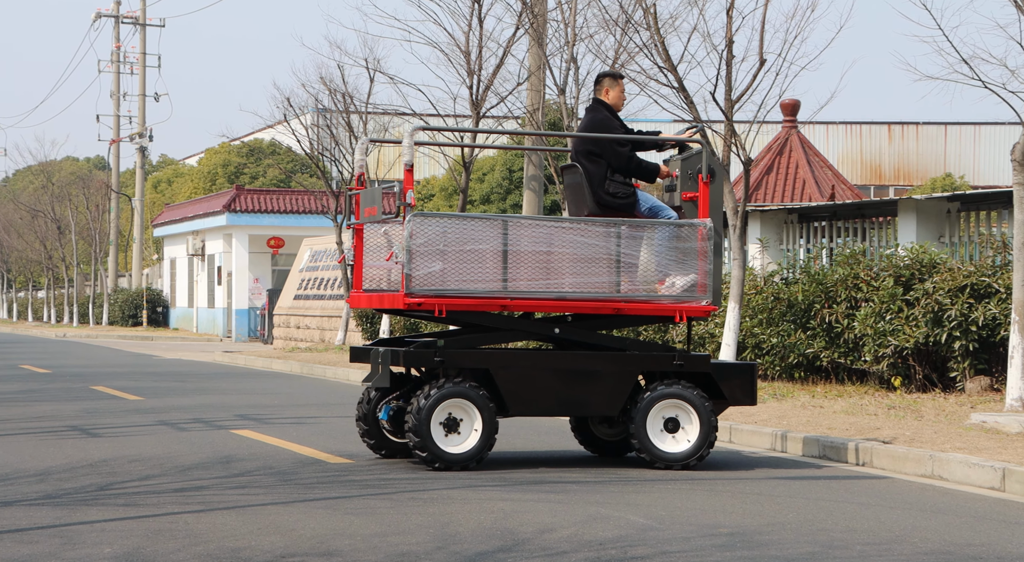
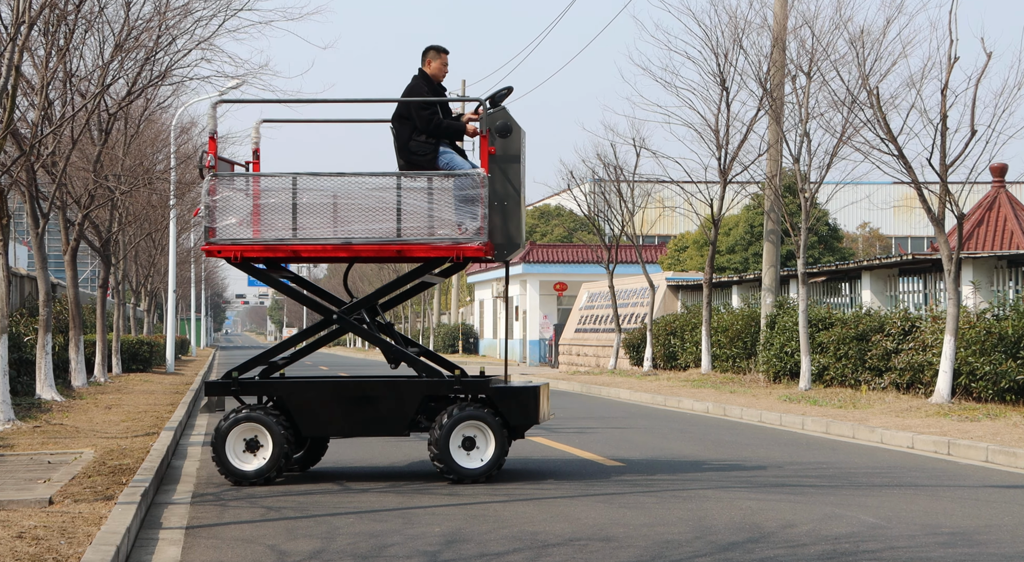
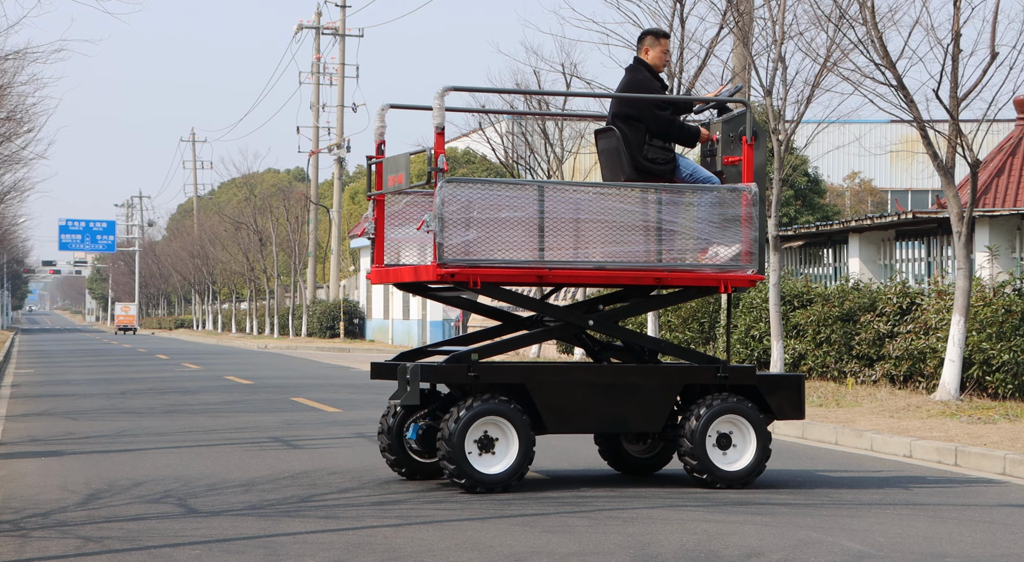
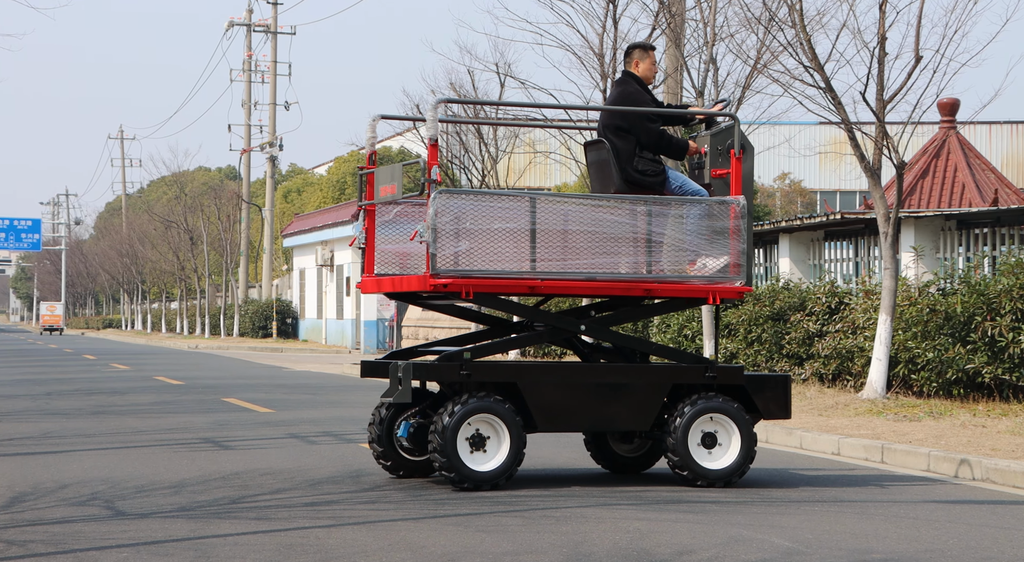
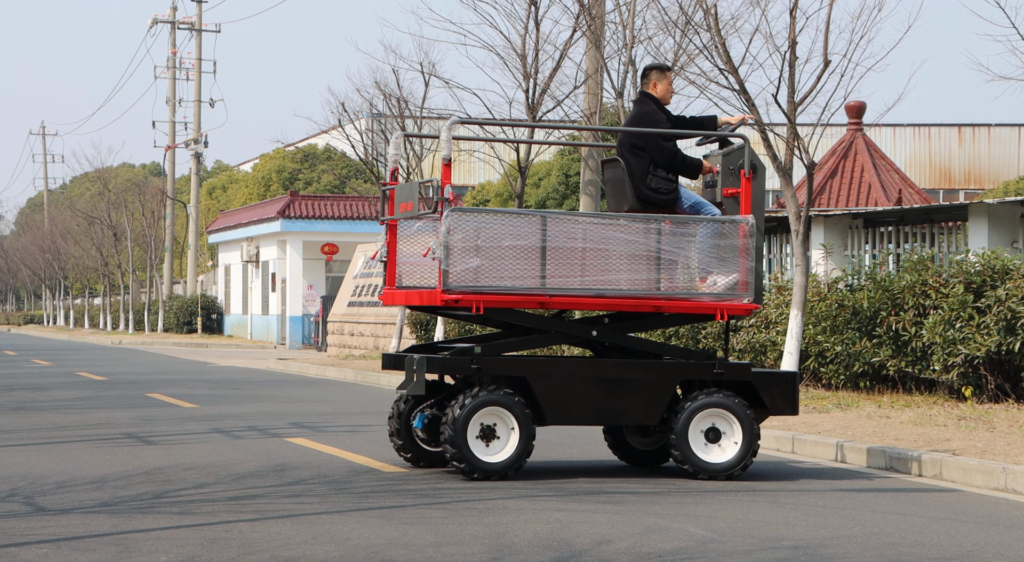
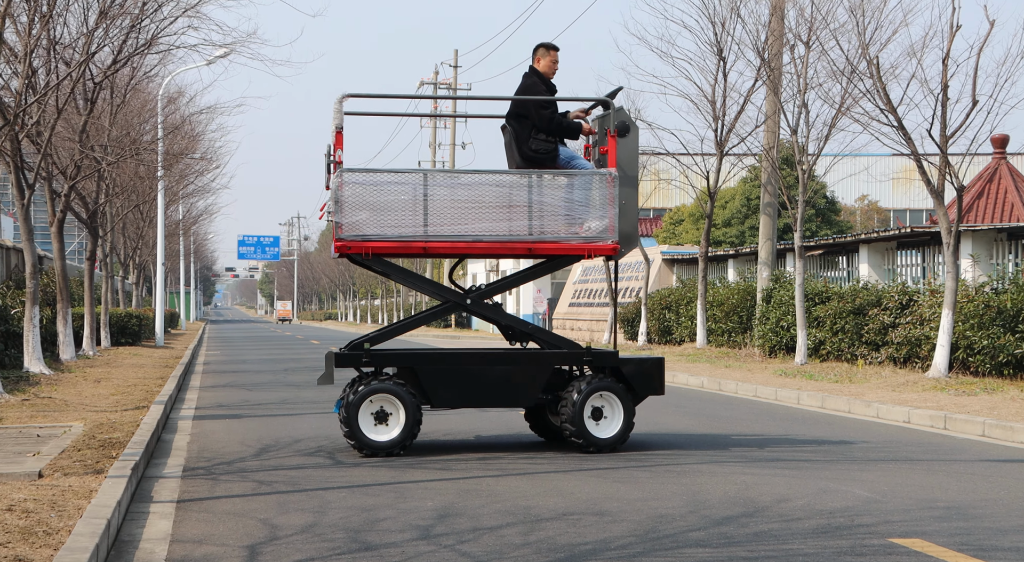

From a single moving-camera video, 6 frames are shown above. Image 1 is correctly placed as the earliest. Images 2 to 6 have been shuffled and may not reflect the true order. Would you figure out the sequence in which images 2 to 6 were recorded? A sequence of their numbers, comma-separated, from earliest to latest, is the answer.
5, 4, 3, 6, 2
